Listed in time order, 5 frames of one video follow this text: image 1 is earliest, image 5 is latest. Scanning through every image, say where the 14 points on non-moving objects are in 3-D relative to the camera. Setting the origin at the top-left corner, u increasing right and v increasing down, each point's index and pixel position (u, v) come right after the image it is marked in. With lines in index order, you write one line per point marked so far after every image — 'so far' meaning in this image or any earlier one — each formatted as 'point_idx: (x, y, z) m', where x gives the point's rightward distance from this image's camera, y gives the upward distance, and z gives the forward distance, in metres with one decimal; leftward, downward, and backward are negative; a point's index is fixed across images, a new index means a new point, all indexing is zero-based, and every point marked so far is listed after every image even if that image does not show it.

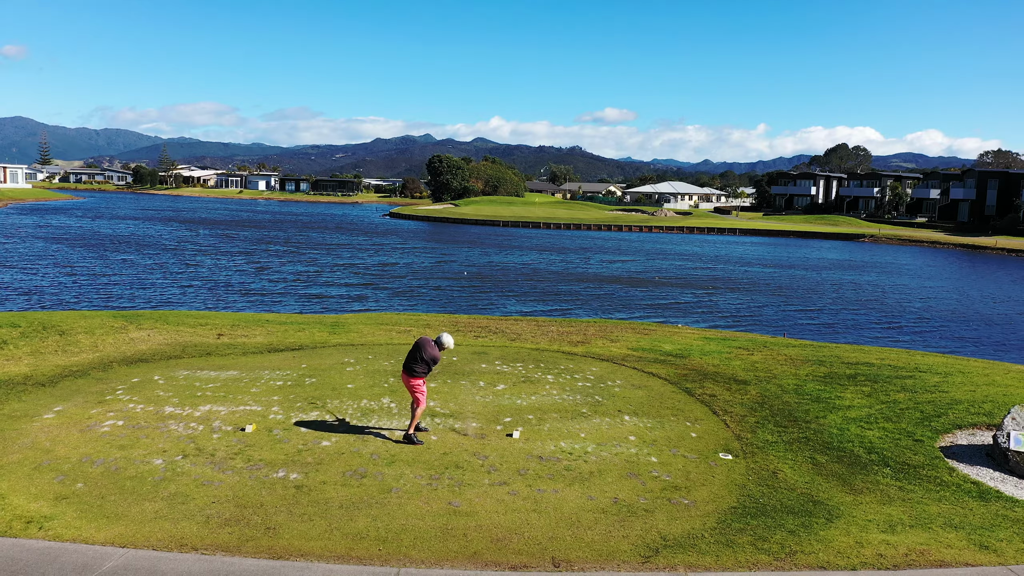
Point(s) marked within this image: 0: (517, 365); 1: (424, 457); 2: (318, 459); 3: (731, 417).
0: (+0.1, -1.9, +19.2) m
1: (-1.4, -2.7, +12.8) m
2: (-3.1, -2.7, +12.6) m
3: (+4.3, -2.5, +15.4) m
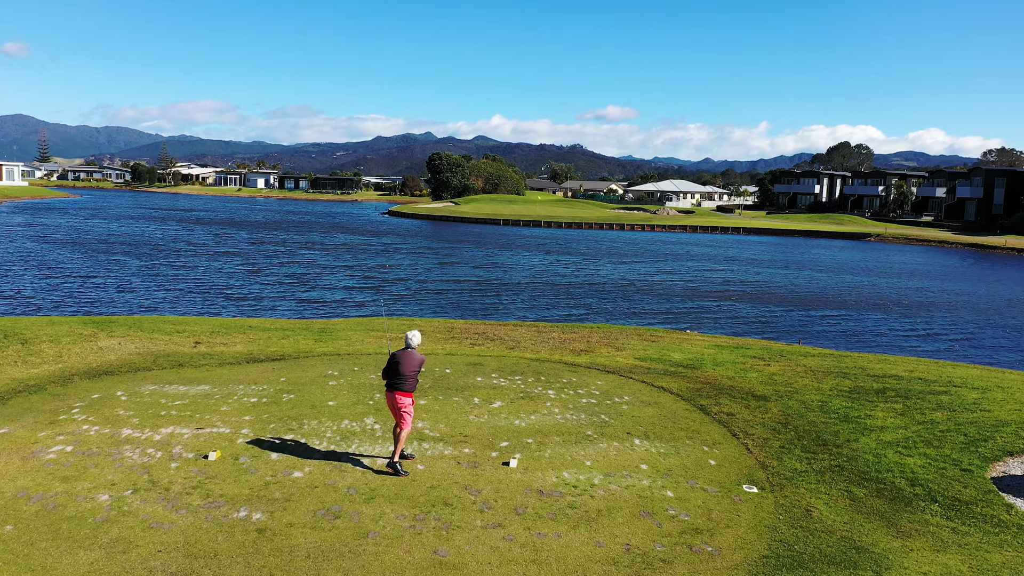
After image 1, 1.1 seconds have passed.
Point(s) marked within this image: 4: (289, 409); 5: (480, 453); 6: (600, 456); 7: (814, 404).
0: (+0.1, -2.0, +17.6) m
1: (-1.5, -2.9, +11.2) m
2: (-3.2, -2.9, +11.0) m
3: (+4.2, -2.7, +13.9) m
4: (-4.3, -2.3, +15.0) m
5: (-0.5, -2.7, +12.7) m
6: (+1.4, -2.7, +12.9) m
7: (+6.3, -2.4, +16.5) m
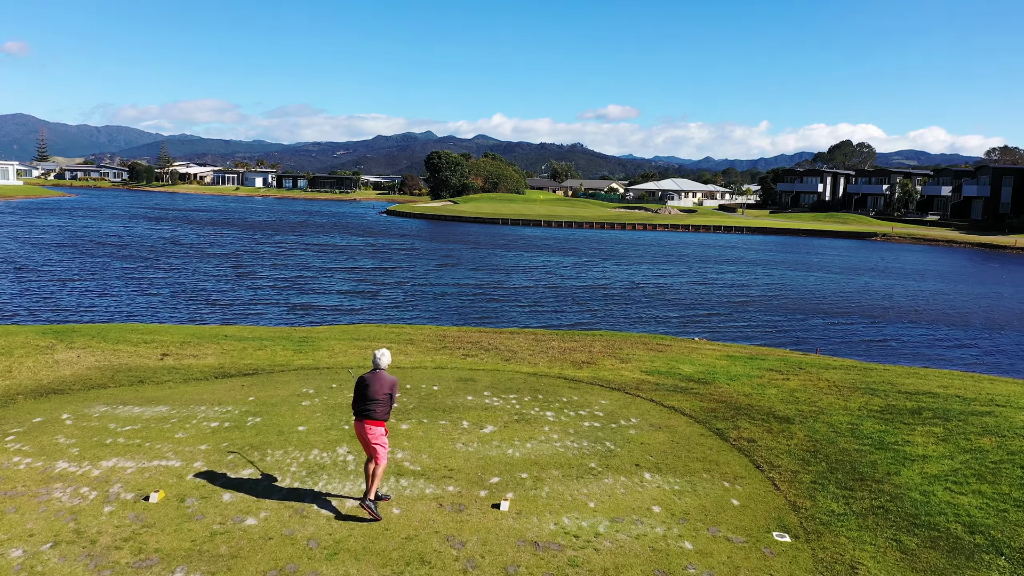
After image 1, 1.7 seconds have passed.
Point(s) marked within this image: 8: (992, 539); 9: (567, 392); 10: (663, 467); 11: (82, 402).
0: (-0.1, -2.2, +15.9) m
1: (-1.6, -3.1, +9.5) m
2: (-3.3, -3.1, +9.3) m
3: (+4.1, -2.9, +12.1) m
4: (-4.4, -2.5, +13.3) m
5: (-0.6, -2.9, +11.0) m
6: (+1.3, -2.9, +11.1) m
7: (+6.2, -2.6, +14.7) m
8: (+6.2, -3.2, +10.1) m
9: (+1.2, -2.2, +16.7) m
10: (+2.4, -2.8, +12.3) m
11: (-8.3, -2.2, +15.2) m
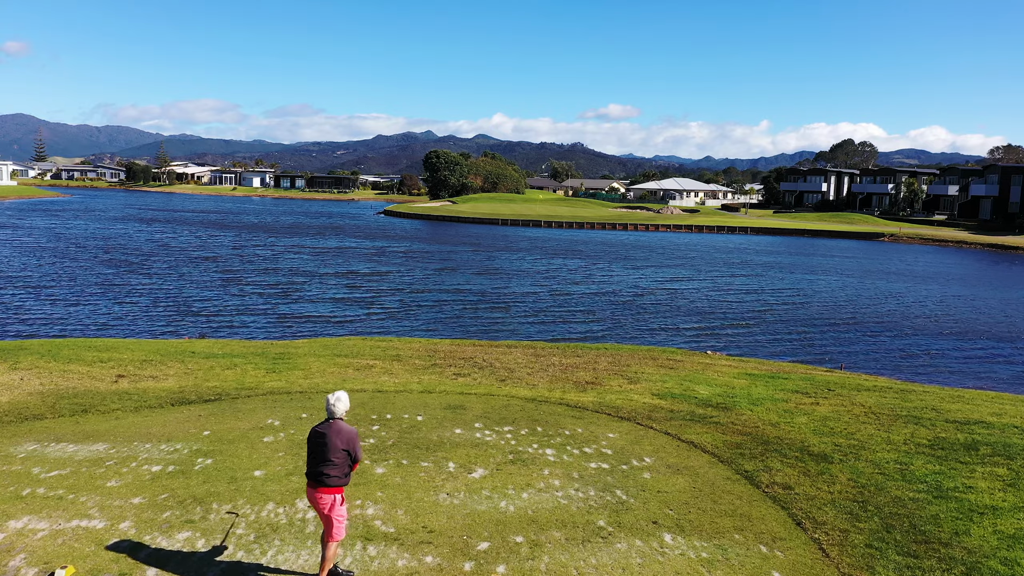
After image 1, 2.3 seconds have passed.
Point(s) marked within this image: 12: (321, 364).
0: (-0.2, -2.5, +13.9) m
1: (-1.7, -3.4, +7.4) m
2: (-3.4, -3.4, +7.2) m
3: (+4.0, -3.2, +10.1) m
4: (-4.5, -2.8, +11.3) m
5: (-0.7, -3.2, +8.9) m
6: (+1.2, -3.2, +9.1) m
7: (+6.1, -2.9, +12.7) m
8: (+6.1, -3.5, +8.0) m
9: (+1.1, -2.5, +14.6) m
10: (+2.3, -3.1, +10.3) m
11: (-8.4, -2.5, +13.2) m
12: (-4.8, -1.9, +19.7) m
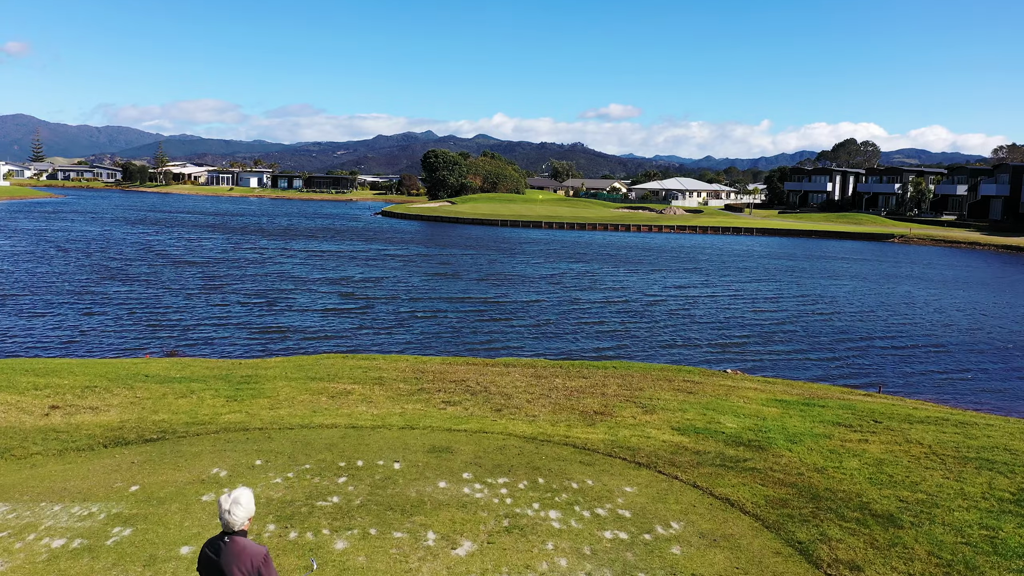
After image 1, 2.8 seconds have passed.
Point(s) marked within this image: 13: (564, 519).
0: (-0.2, -2.8, +11.4) m
1: (-1.8, -3.7, +5.0) m
2: (-3.4, -3.7, +4.8) m
3: (+4.0, -3.5, +7.6) m
4: (-4.5, -3.1, +8.8) m
5: (-0.8, -3.5, +6.5) m
6: (+1.2, -3.6, +6.7) m
7: (+6.1, -3.2, +10.2) m
8: (+6.0, -3.8, +5.6) m
9: (+1.0, -2.8, +12.2) m
10: (+2.2, -3.4, +7.8) m
11: (-8.4, -2.8, +10.7) m
12: (-4.8, -2.2, +17.3) m
13: (+0.7, -3.0, +10.4) m
